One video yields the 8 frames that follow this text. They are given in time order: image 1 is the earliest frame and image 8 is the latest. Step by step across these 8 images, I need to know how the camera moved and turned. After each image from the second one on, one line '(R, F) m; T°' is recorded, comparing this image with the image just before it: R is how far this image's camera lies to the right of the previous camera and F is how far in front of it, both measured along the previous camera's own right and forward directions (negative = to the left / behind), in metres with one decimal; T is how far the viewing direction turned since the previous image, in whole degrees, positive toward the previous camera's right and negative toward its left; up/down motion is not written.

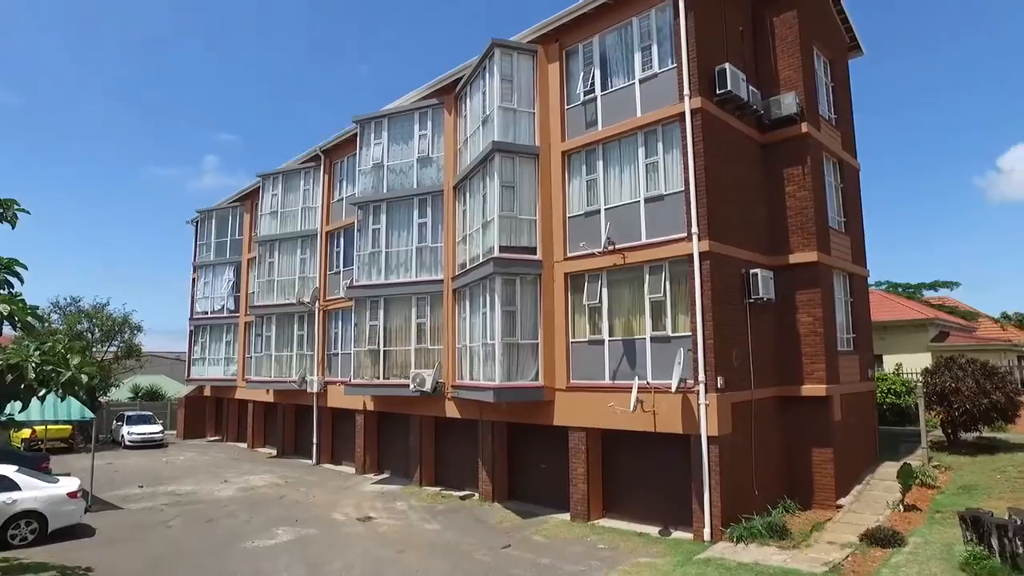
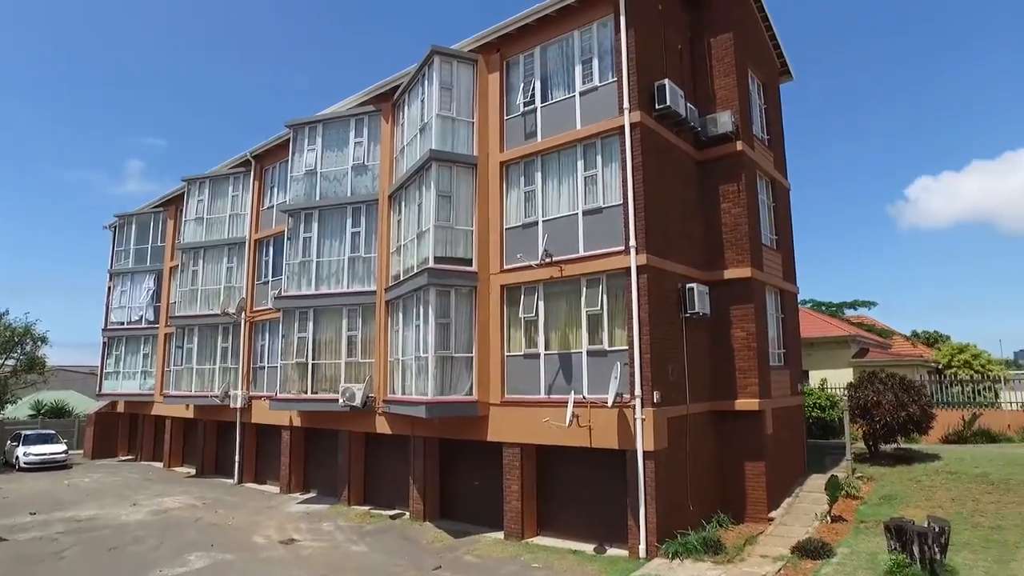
(+0.1, +0.3) m; +5°
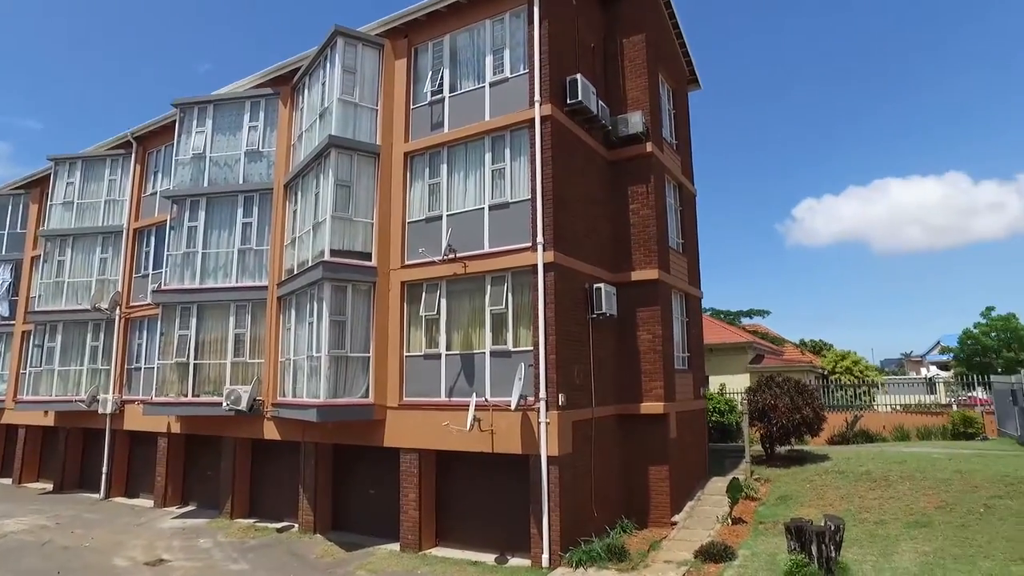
(+0.2, +0.6) m; +7°
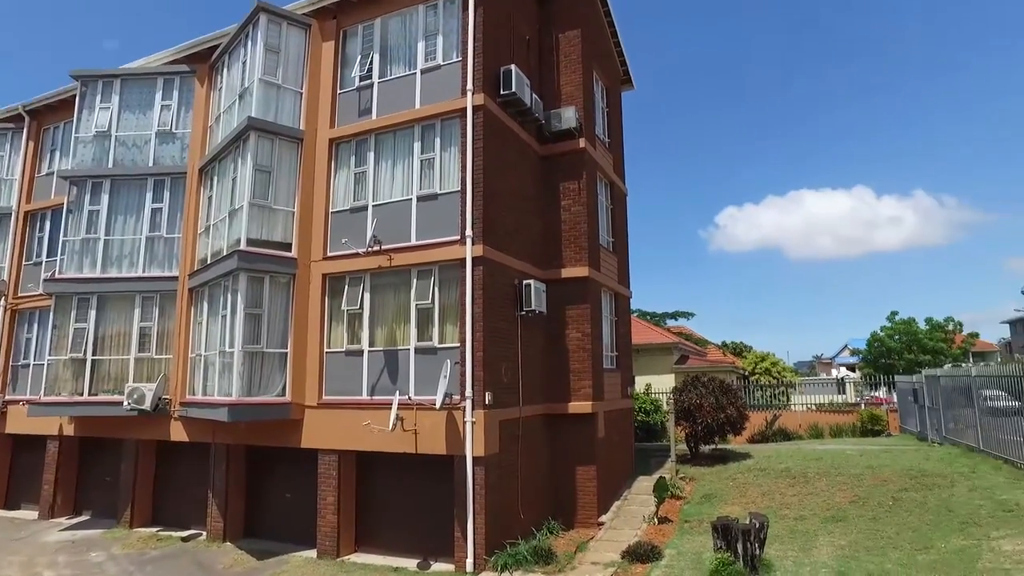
(0.0, +0.4) m; +6°
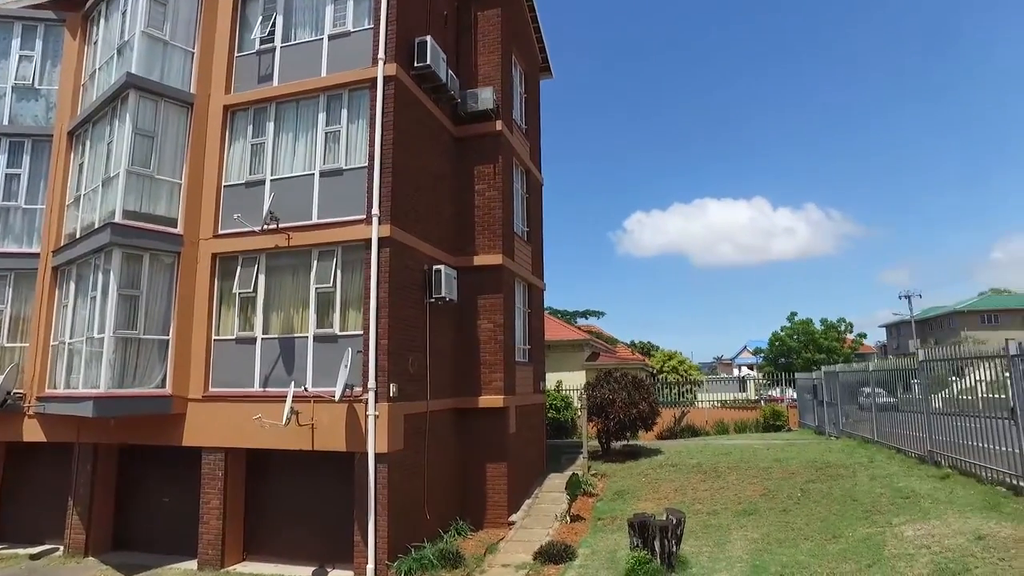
(0.0, +0.6) m; +7°
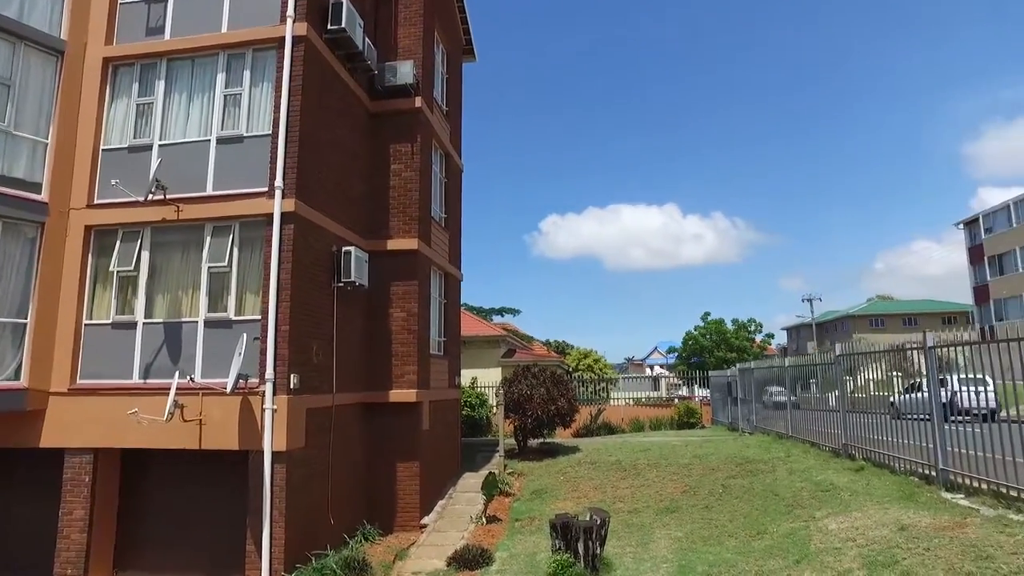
(0.0, +0.7) m; +7°
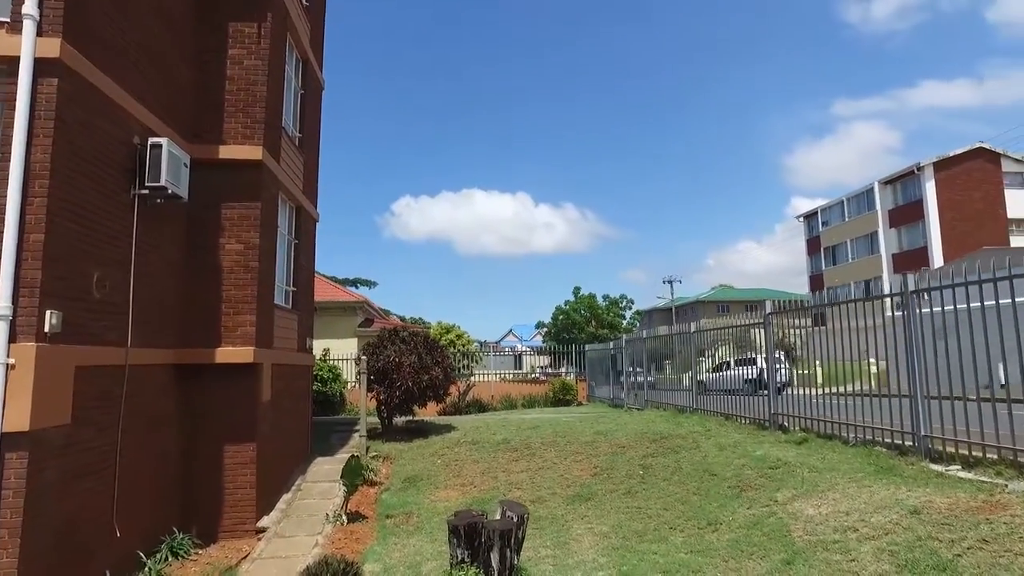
(-0.3, +2.5) m; +12°
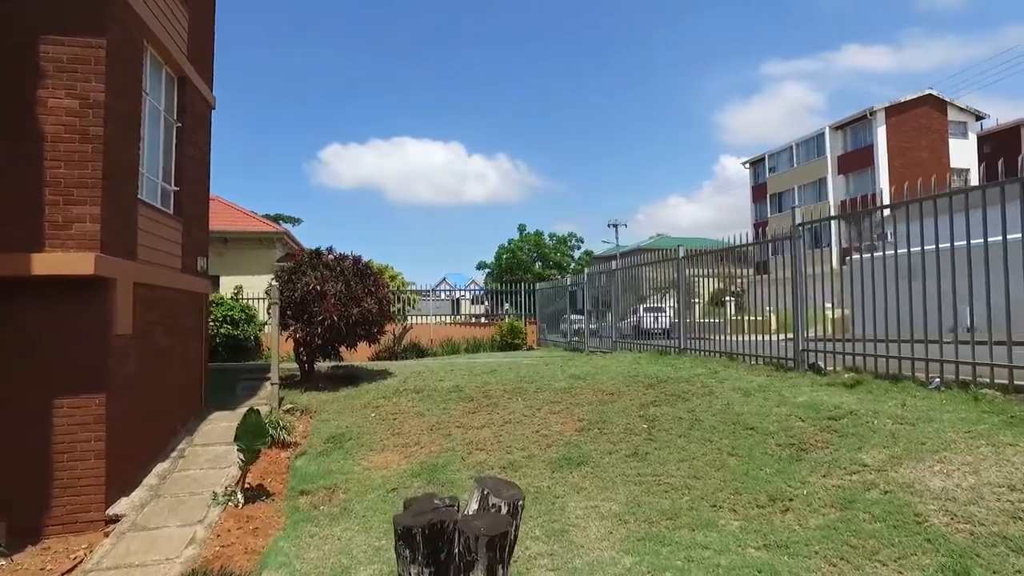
(-0.3, +2.4) m; +6°
